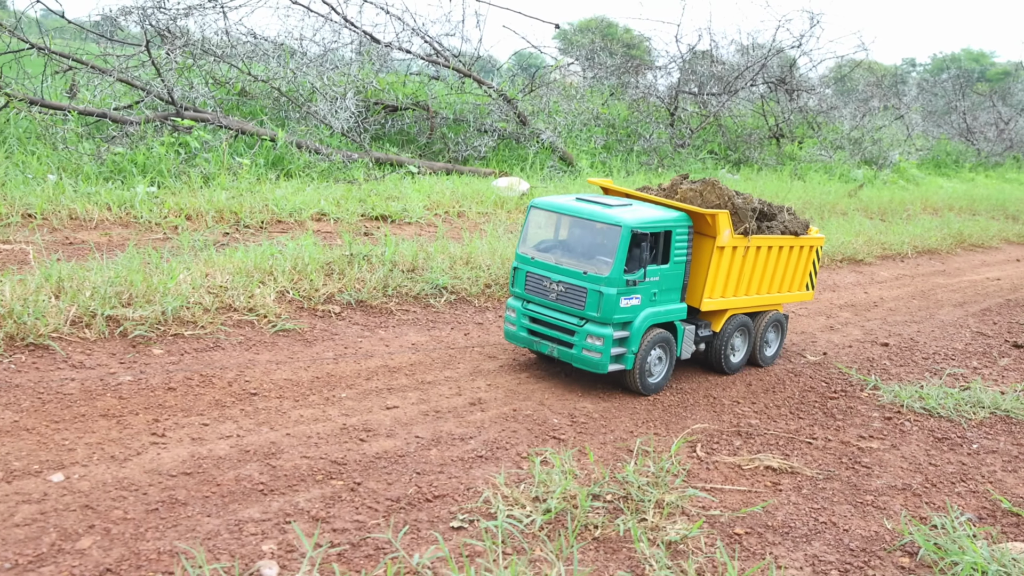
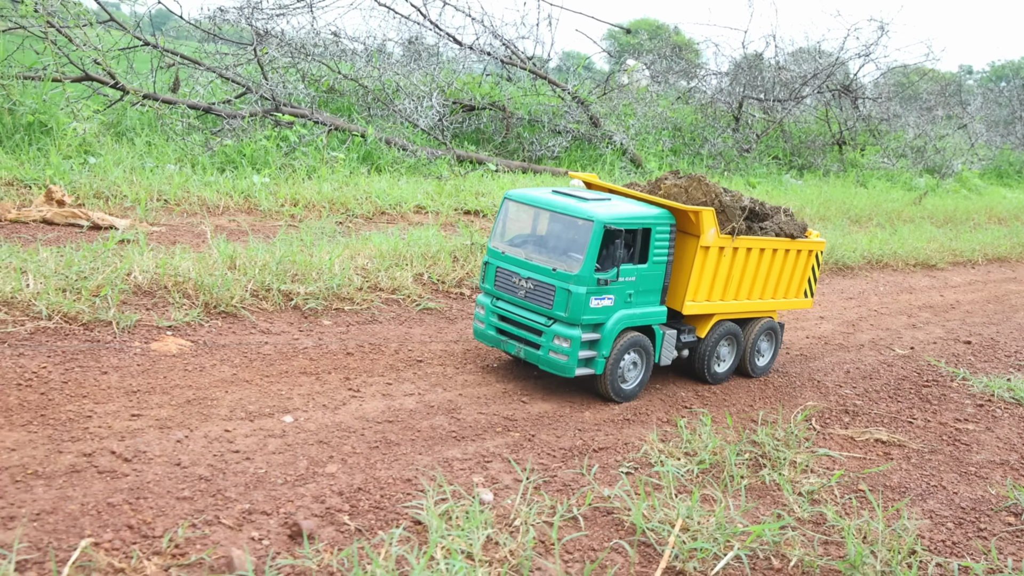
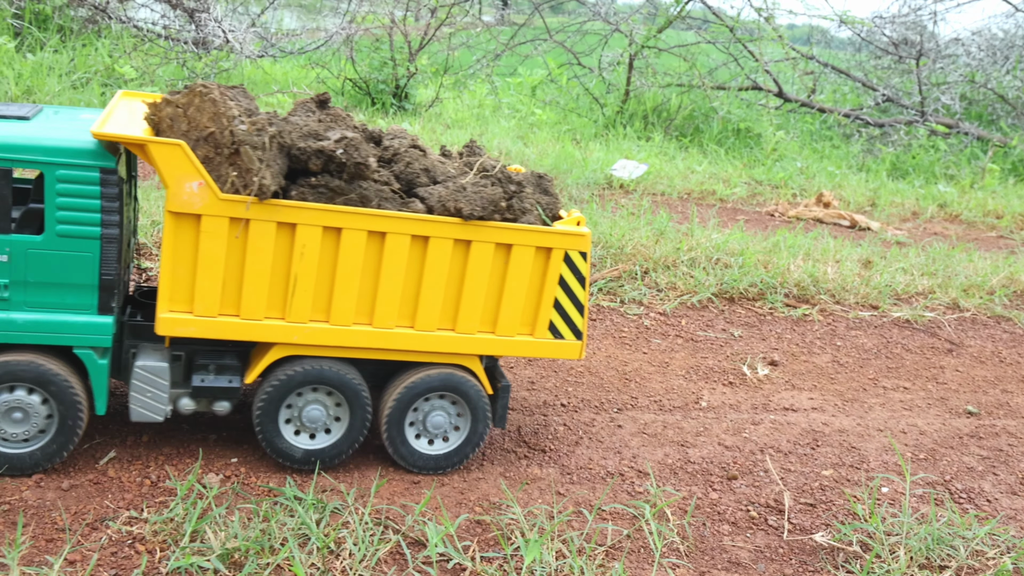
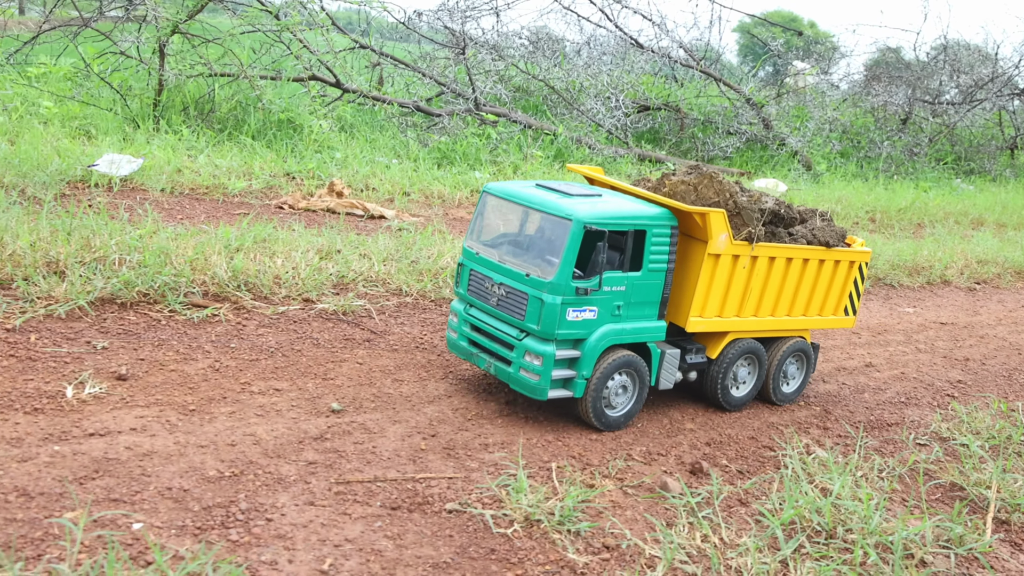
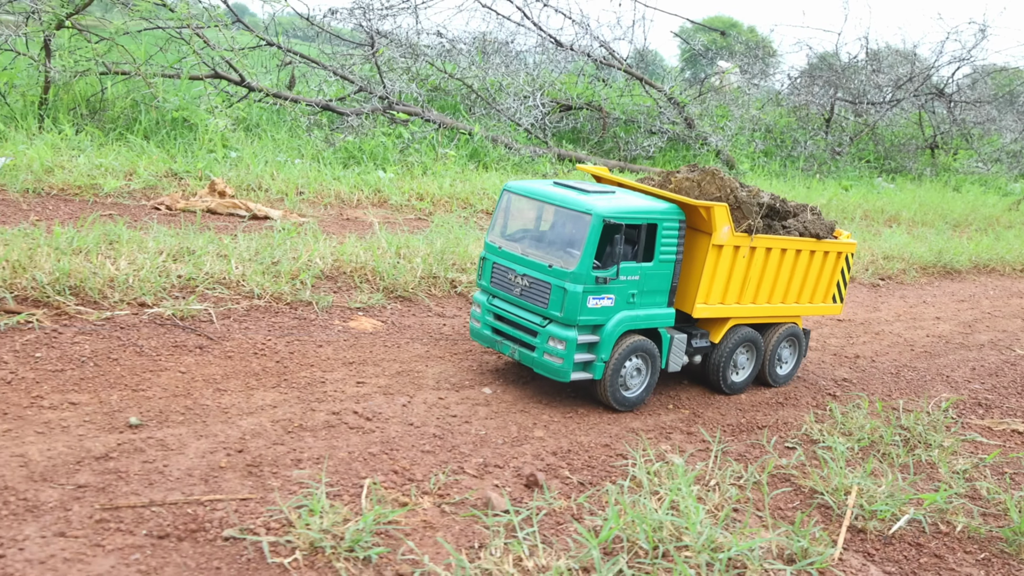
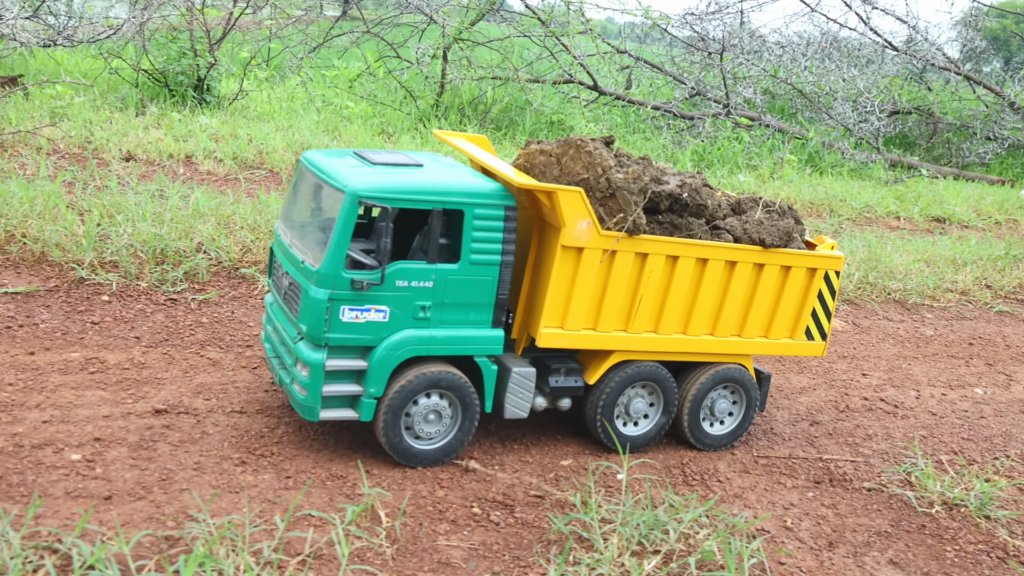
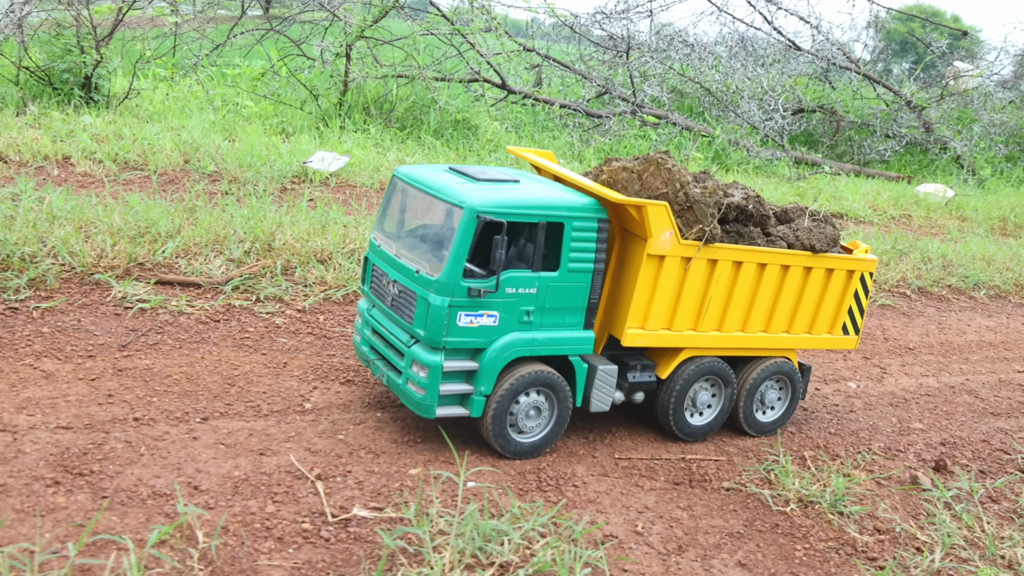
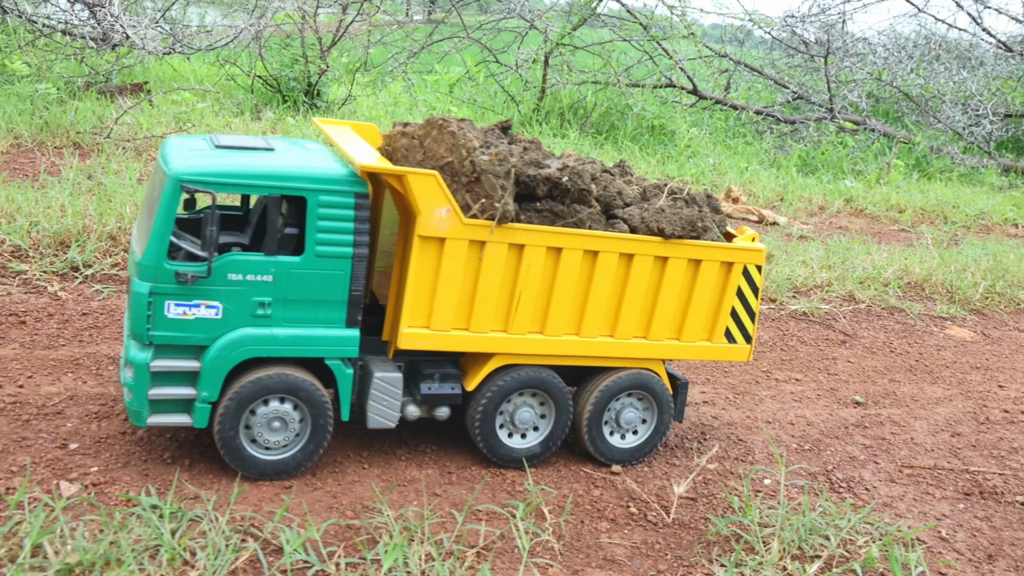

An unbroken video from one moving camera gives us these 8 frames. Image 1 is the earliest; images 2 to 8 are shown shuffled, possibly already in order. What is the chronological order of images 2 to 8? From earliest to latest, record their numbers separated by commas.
2, 5, 4, 7, 6, 8, 3
